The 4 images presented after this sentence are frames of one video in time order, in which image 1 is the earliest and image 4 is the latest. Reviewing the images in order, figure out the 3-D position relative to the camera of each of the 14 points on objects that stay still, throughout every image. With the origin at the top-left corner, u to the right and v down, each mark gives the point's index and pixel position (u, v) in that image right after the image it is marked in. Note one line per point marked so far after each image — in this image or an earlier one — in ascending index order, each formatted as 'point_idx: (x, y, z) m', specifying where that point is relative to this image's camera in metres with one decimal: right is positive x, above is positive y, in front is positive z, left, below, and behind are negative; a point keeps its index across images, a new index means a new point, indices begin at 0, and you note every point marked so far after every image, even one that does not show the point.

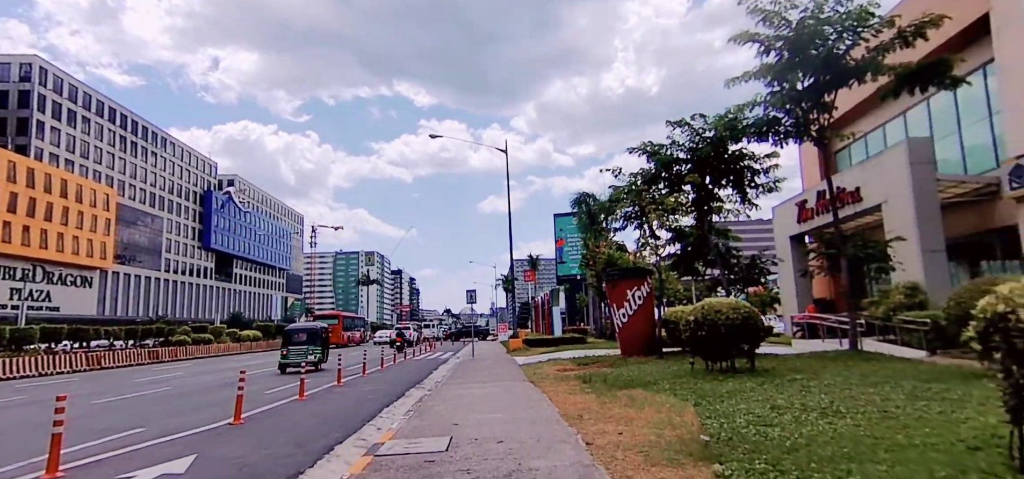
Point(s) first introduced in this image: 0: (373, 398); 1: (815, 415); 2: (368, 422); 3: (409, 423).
0: (-3.9, -4.4, +14.8) m
1: (+3.9, -2.3, +7.0) m
2: (-2.8, -3.5, +10.4) m
3: (-1.8, -3.2, +9.3) m
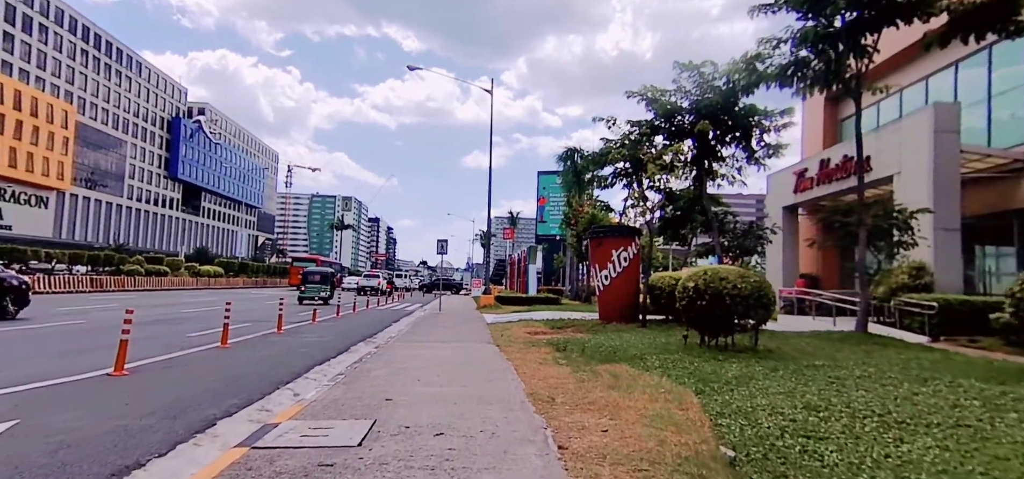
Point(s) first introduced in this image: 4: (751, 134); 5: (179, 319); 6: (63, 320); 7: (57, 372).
0: (-4.8, -2.6, +12.7) m
1: (+3.4, -1.7, +5.1) m
2: (-3.6, -2.3, +8.3) m
3: (-2.5, -2.1, +7.2) m
4: (+8.4, +3.7, +18.8) m
5: (-12.1, -2.9, +19.6) m
6: (-14.5, -2.6, +17.4) m
7: (-7.4, -2.1, +8.7) m
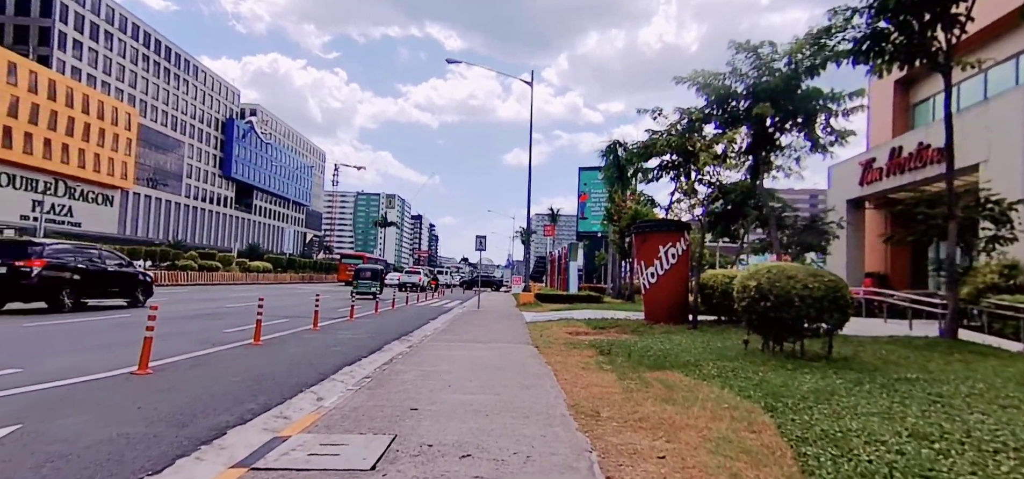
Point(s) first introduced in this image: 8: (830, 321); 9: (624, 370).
0: (-3.9, -2.5, +12.3) m
1: (+3.7, -1.7, +4.0) m
2: (-3.0, -2.1, +7.8) m
3: (-2.0, -2.0, +6.6) m
4: (+9.7, +3.8, +17.3) m
5: (-10.7, -2.7, +19.7) m
6: (-13.2, -2.5, +17.6) m
7: (-6.8, -2.0, +8.5) m
8: (+5.1, -1.3, +8.7) m
9: (+1.8, -2.1, +8.6) m
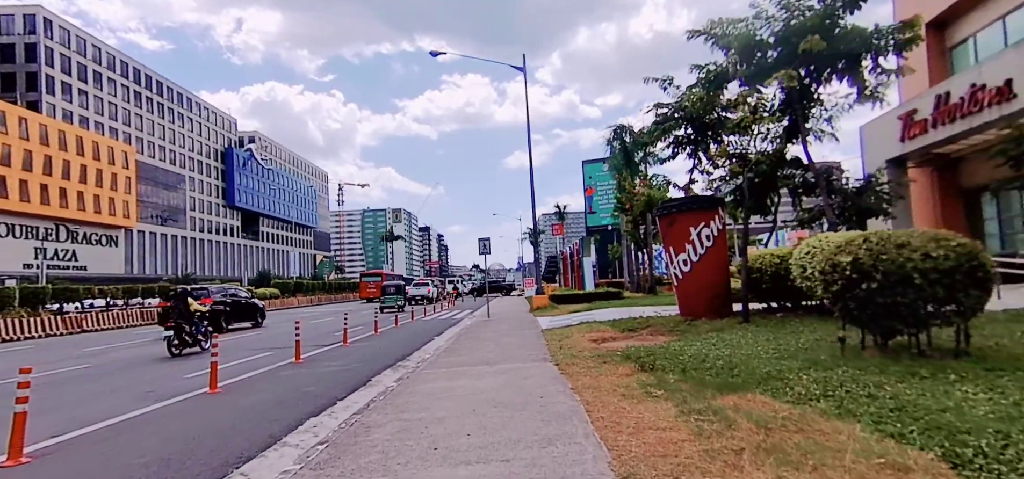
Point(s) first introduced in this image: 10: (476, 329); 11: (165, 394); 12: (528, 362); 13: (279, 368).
0: (-3.6, -2.8, +9.9) m
1: (+3.7, -1.2, +1.6) m
2: (-2.8, -2.3, +5.4) m
3: (-1.8, -2.0, +4.2) m
4: (+9.4, +4.8, +14.7) m
5: (-10.2, -3.6, +17.5) m
6: (-12.7, -3.6, +15.4) m
7: (-6.5, -2.5, +6.2) m
8: (+5.2, -0.7, +6.2) m
9: (+2.0, -1.8, +6.2) m
10: (-1.3, -3.3, +20.0) m
11: (-6.3, -2.8, +9.8) m
12: (+0.3, -2.4, +10.4) m
13: (-5.6, -3.1, +12.9) m
